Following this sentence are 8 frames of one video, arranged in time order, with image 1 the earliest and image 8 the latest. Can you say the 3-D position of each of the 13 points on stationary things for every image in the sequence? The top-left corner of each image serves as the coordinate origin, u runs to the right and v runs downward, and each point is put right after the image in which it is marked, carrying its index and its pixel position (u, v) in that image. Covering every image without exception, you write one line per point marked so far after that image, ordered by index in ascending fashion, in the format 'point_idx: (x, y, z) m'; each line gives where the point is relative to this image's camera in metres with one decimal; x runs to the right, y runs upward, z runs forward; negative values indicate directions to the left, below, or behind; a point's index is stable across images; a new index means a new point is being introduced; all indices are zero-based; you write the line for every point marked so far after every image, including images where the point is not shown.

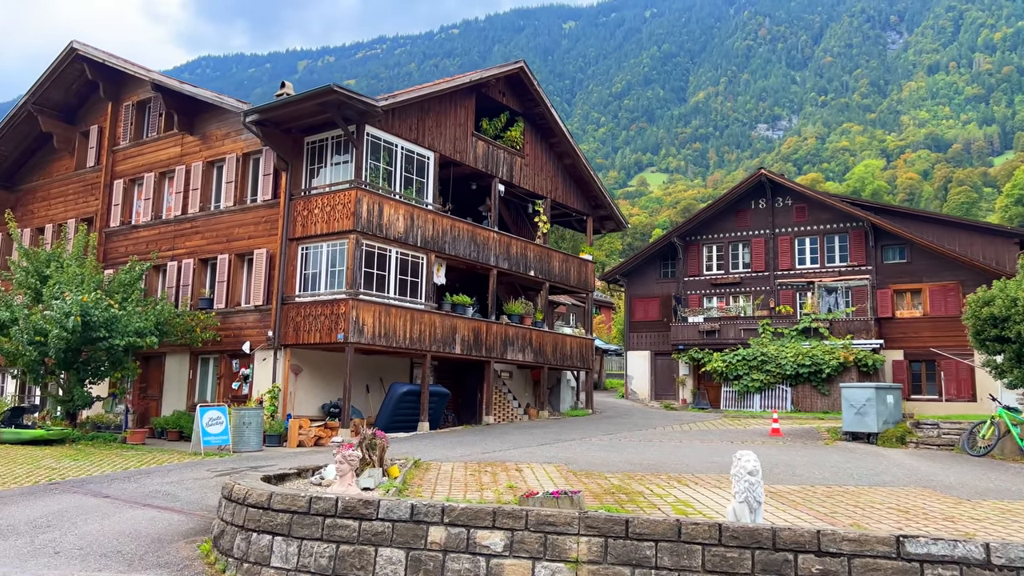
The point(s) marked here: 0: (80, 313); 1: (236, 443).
0: (-10.1, -0.6, +19.2) m
1: (-6.3, -3.5, +18.7) m
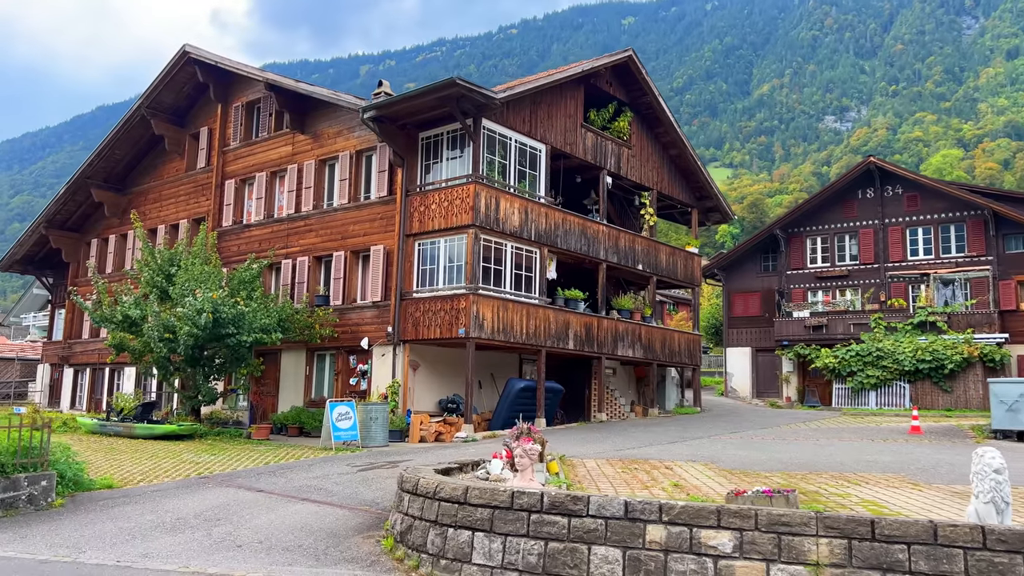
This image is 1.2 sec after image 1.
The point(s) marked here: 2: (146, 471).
0: (-7.2, -0.5, +19.5) m
1: (-3.4, -3.4, +18.7) m
2: (-6.7, -3.3, +14.9) m
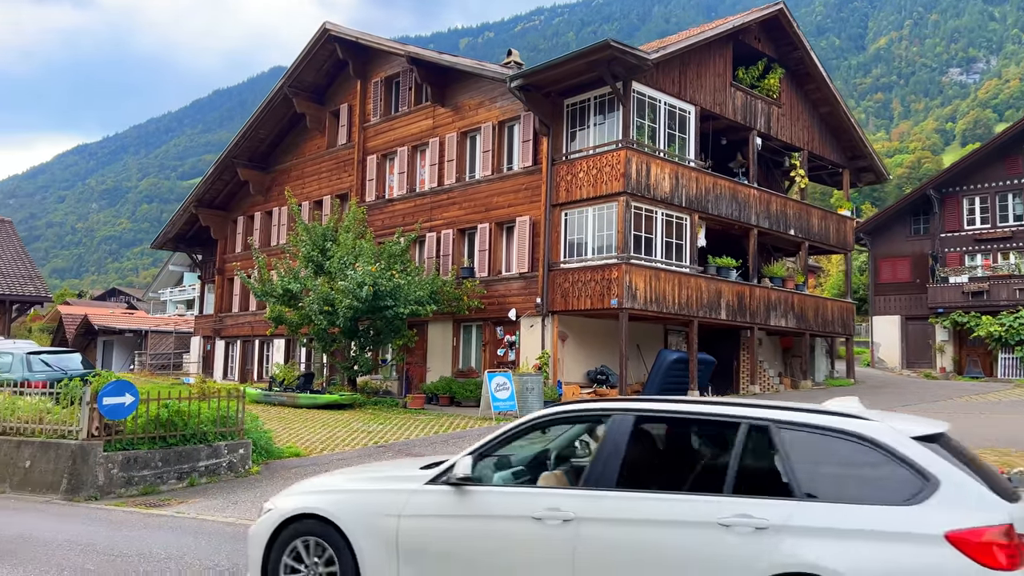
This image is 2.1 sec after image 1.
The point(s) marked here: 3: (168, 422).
0: (-3.5, +0.1, +19.9) m
1: (+0.2, -2.8, +18.7) m
2: (-3.5, -2.9, +15.3) m
3: (-5.2, -2.0, +12.3) m
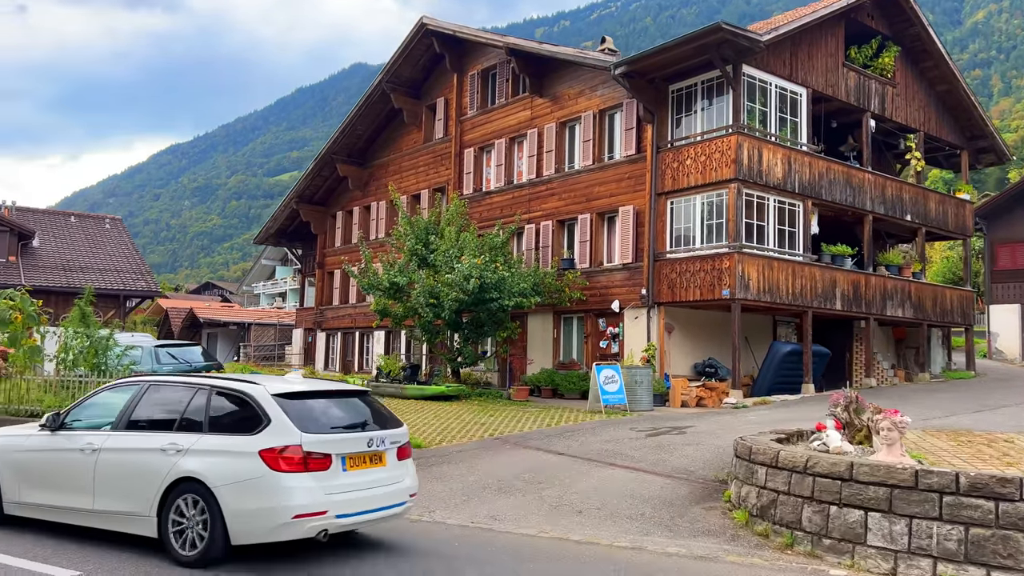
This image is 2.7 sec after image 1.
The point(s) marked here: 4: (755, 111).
0: (-0.9, +0.3, +19.9) m
1: (+2.7, -2.6, +18.4) m
2: (-1.3, -2.7, +15.4) m
3: (-3.3, -1.9, +12.5) m
4: (+5.9, +4.3, +19.7) m
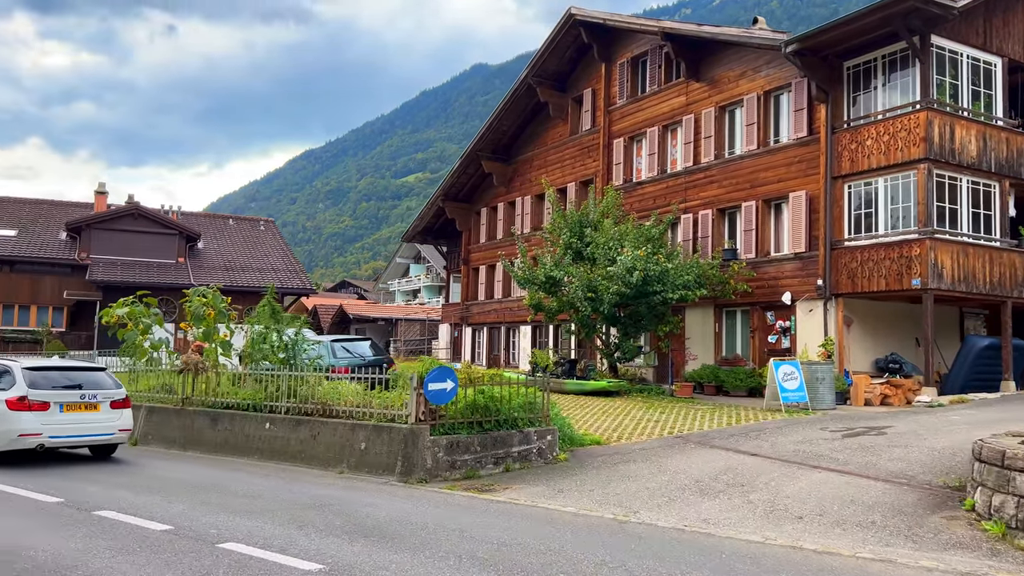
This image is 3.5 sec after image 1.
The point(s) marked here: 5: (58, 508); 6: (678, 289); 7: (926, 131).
0: (+3.0, +0.5, +19.3) m
1: (+6.4, -2.4, +17.3) m
2: (+1.9, -2.6, +15.0) m
3: (-0.4, -1.8, +12.4) m
4: (+9.6, +4.5, +18.1) m
5: (-5.0, -2.4, +9.0) m
6: (+4.0, 0.0, +19.9) m
7: (+8.8, +3.3, +17.3) m
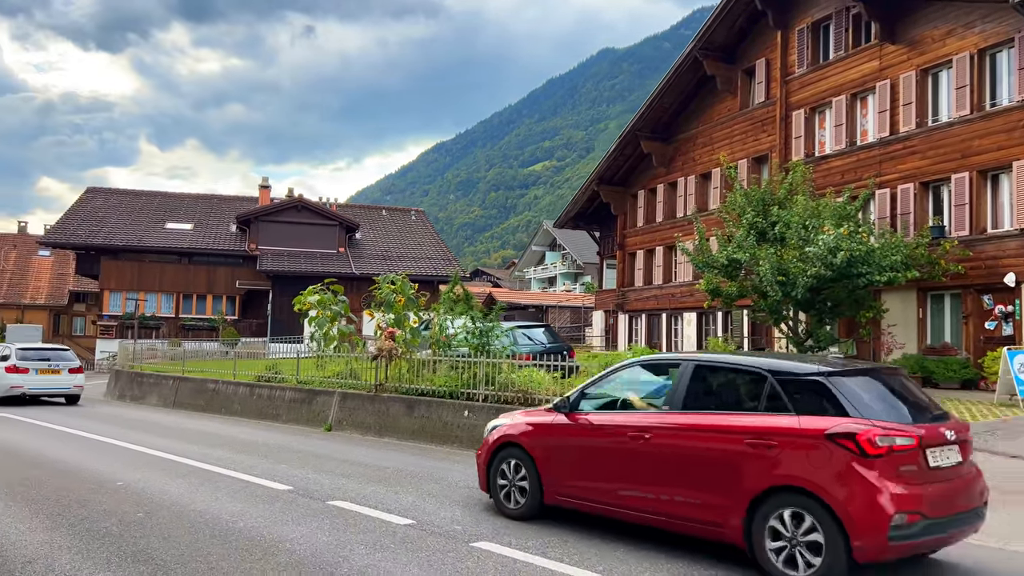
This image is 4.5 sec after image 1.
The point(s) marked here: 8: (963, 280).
0: (+7.1, +0.9, +17.8) m
1: (+10.1, -2.0, +15.3) m
2: (+5.4, -2.3, +13.7) m
3: (+2.6, -1.6, +11.5) m
4: (+13.4, +4.9, +15.5) m
5: (-2.4, -2.3, +8.8) m
6: (+8.2, +0.4, +18.2) m
7: (+12.4, +3.7, +14.8) m
8: (+10.5, +0.2, +19.1) m
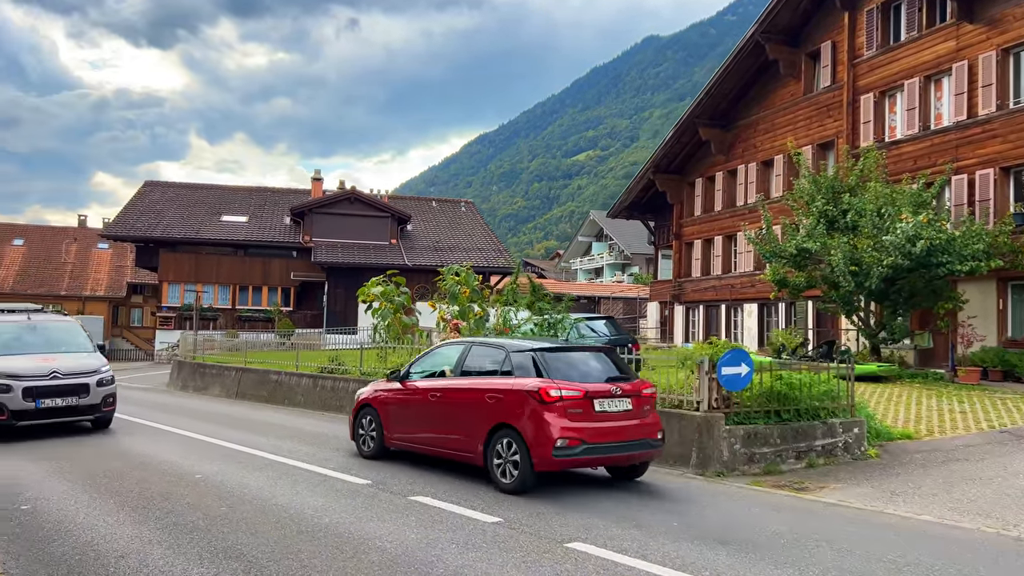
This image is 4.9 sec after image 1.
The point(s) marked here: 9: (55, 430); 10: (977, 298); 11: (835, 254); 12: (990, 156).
0: (+8.4, +1.1, +17.1) m
1: (+11.3, -1.8, +14.5) m
2: (+6.5, -2.1, +13.1) m
3: (+3.7, -1.4, +11.1) m
4: (+14.6, +5.1, +14.4) m
5: (-1.5, -2.2, +8.7) m
6: (+9.6, +0.6, +17.4) m
7: (+13.6, +3.9, +13.8) m
8: (+11.9, +0.4, +18.3) m
9: (-7.9, -2.5, +14.2) m
10: (+11.2, -0.3, +19.8) m
11: (+7.4, +0.8, +18.7) m
12: (+11.5, +3.2, +19.5) m
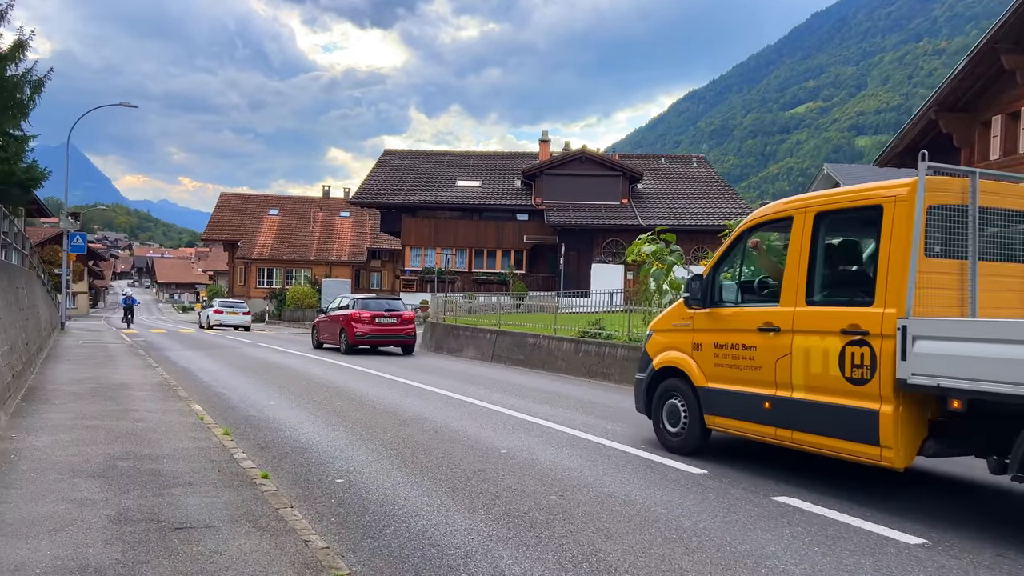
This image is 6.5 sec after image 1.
0: (+13.5, +1.9, +12.7) m
1: (+15.7, -1.1, +9.6) m
2: (+10.7, -1.5, +9.5) m
3: (+7.4, -0.9, +8.2) m
4: (+18.7, +5.8, +8.4) m
5: (+1.8, -1.7, +7.2) m
6: (+14.7, +1.4, +12.7) m
7: (+17.7, +4.5, +8.1) m
8: (+17.2, +1.3, +13.0) m
9: (-3.0, -1.8, +14.1) m
10: (+16.9, +0.7, +14.7) m
11: (+12.9, +1.6, +14.5) m
12: (+17.0, +4.1, +14.2) m
